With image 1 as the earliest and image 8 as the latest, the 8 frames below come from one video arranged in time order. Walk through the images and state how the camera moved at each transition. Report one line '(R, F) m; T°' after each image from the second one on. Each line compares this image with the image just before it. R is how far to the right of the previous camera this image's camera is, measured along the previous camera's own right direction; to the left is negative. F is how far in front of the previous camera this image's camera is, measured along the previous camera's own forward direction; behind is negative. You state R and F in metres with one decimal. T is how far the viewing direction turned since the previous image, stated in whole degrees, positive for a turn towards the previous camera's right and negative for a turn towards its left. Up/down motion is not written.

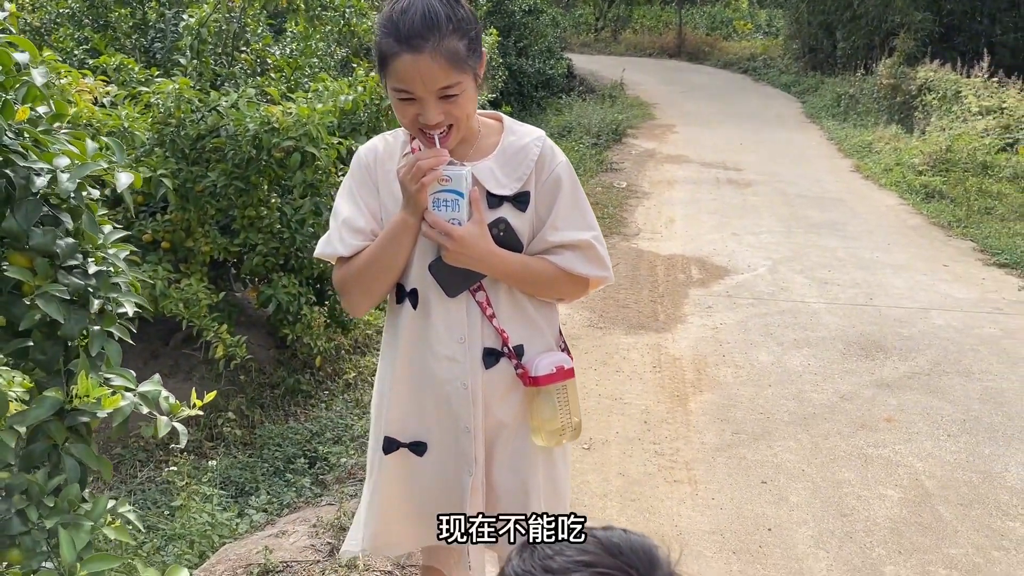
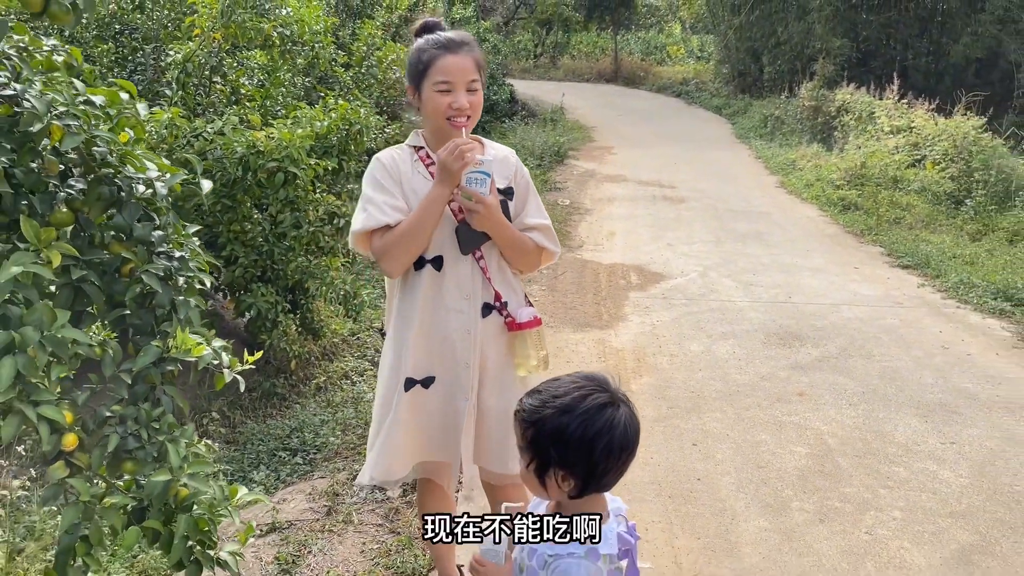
(-0.1, -0.5) m; +4°
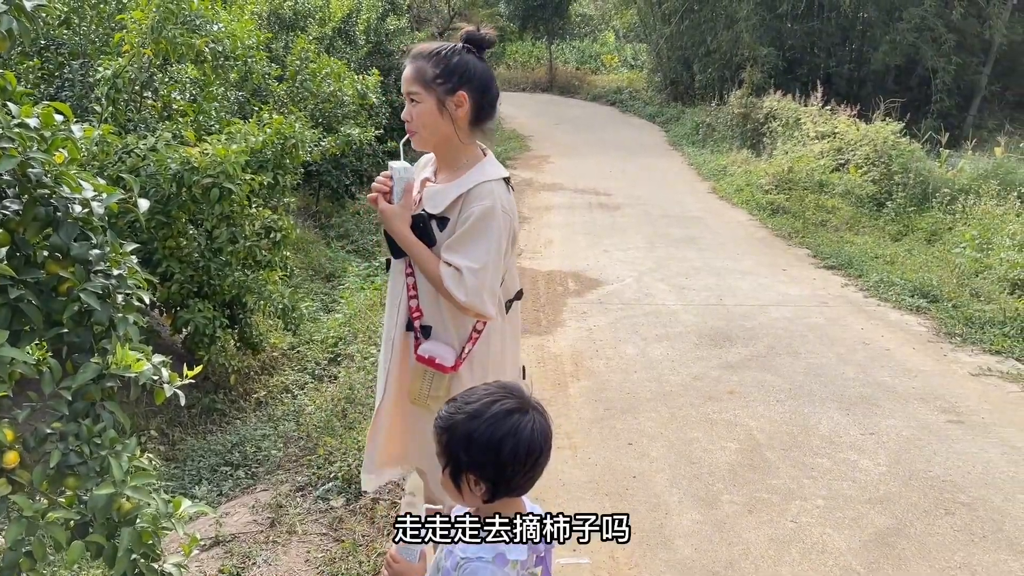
(0.0, -0.1) m; +4°
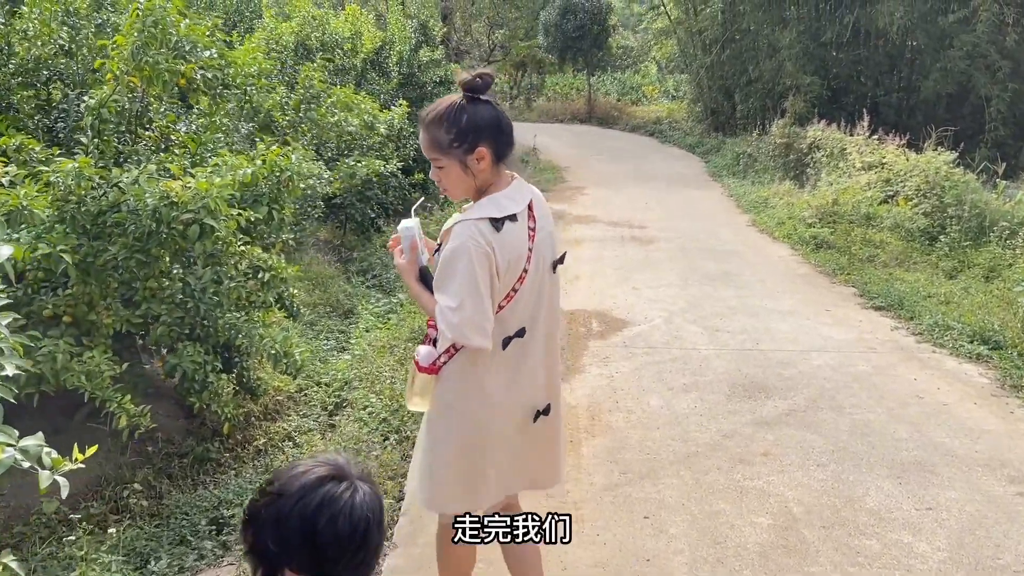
(+0.1, +0.4) m; -3°
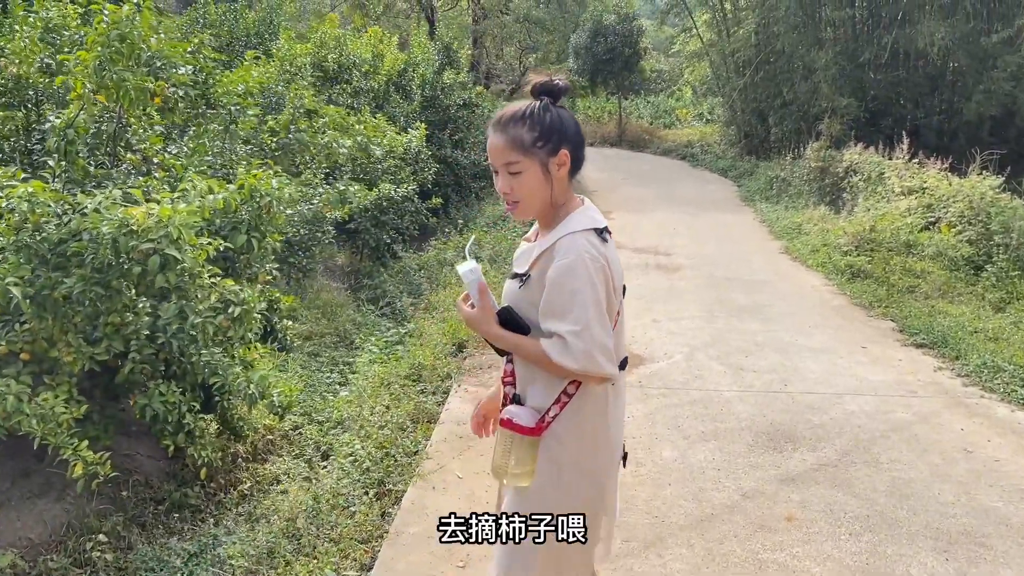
(+0.2, +0.4) m; -2°
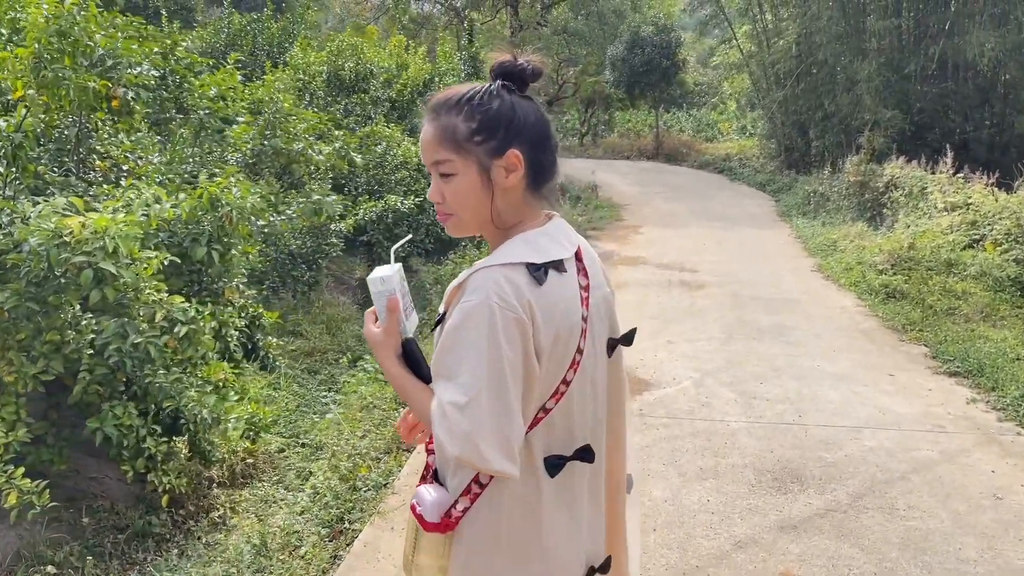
(+0.3, +0.3) m; -3°
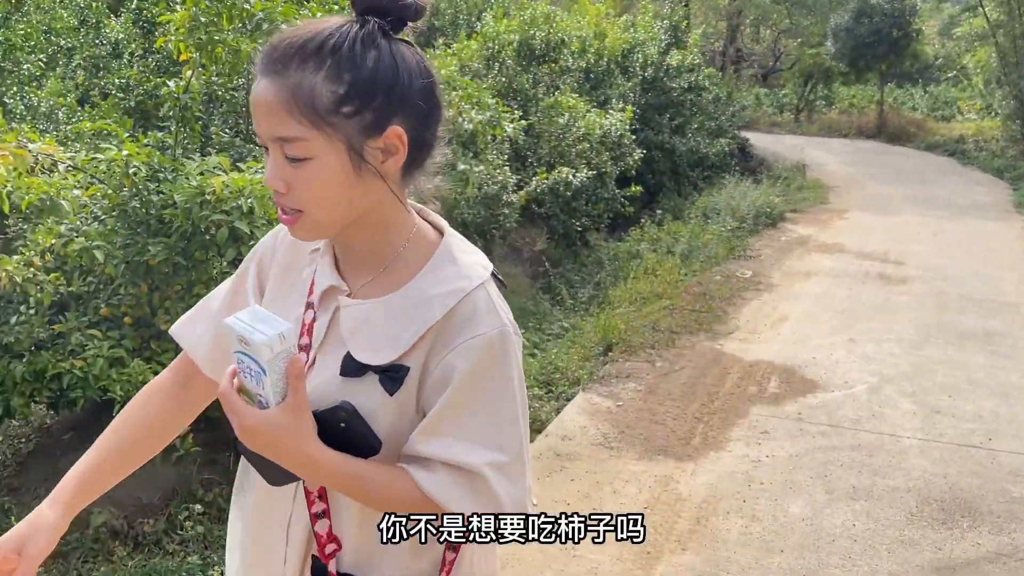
(+0.2, +0.2) m; -13°
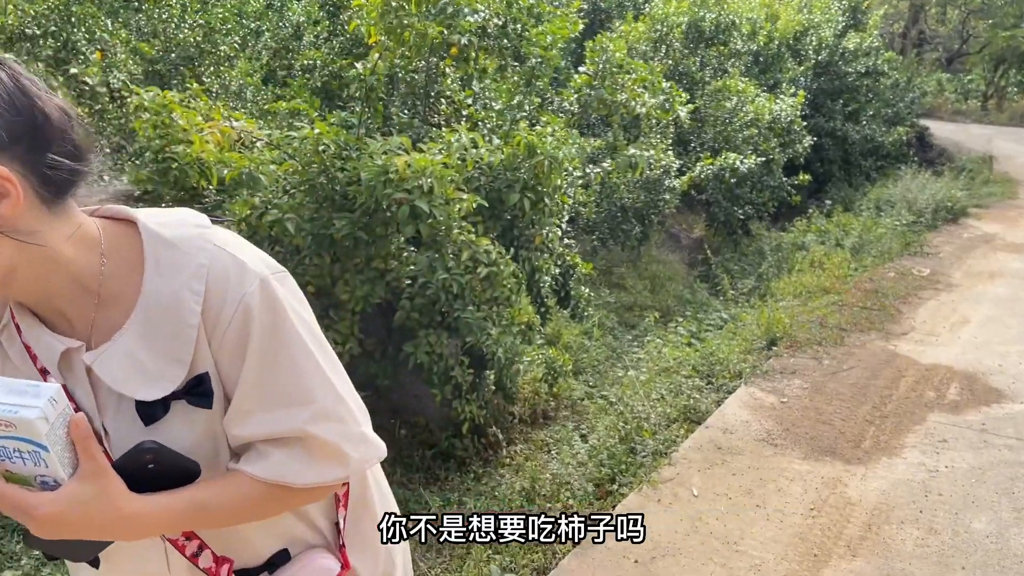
(-0.1, 0.0) m; -10°
